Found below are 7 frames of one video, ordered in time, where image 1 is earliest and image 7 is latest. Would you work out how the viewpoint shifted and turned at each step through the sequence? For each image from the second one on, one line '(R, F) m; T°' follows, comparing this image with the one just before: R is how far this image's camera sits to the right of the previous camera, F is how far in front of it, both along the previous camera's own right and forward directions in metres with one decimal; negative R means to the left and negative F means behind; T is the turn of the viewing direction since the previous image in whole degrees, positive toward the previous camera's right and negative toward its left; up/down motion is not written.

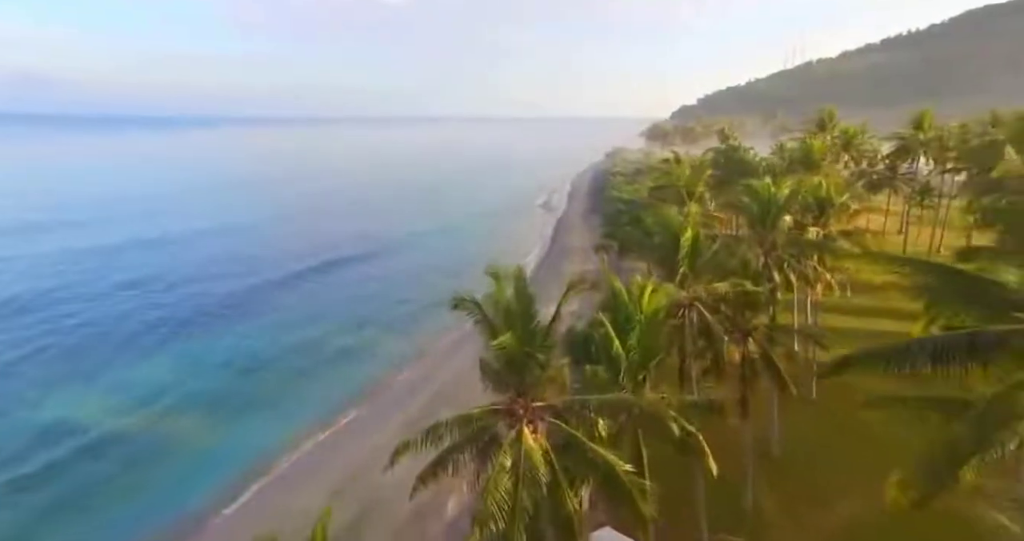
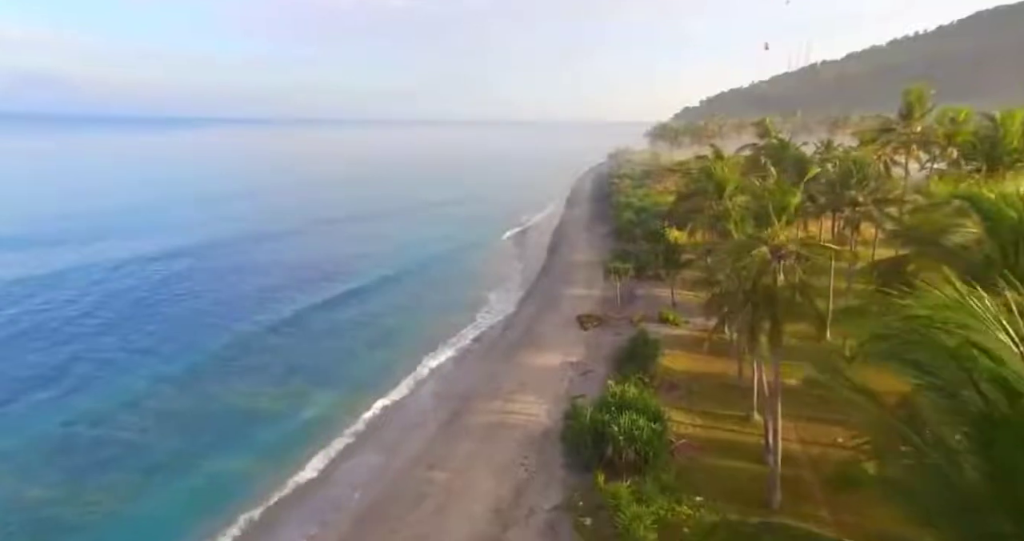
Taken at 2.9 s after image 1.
(+0.9, +10.9) m; 0°
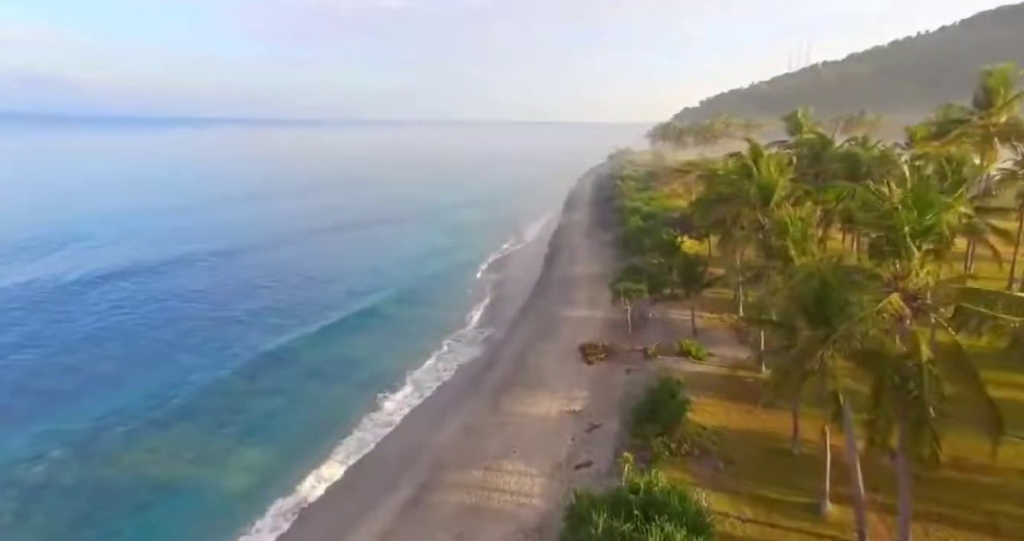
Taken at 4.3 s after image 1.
(+0.5, +6.2) m; 0°
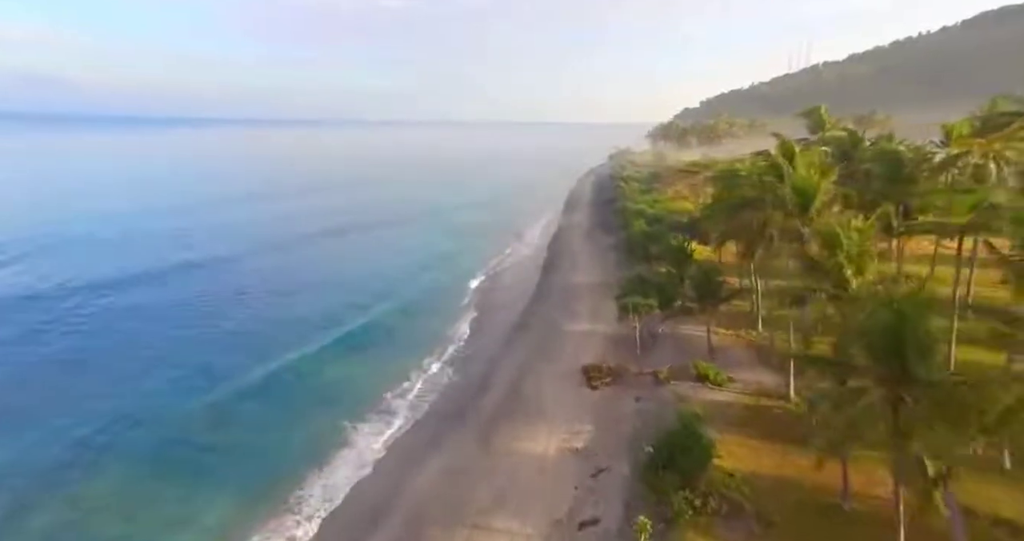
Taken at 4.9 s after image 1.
(+0.3, +3.4) m; 0°
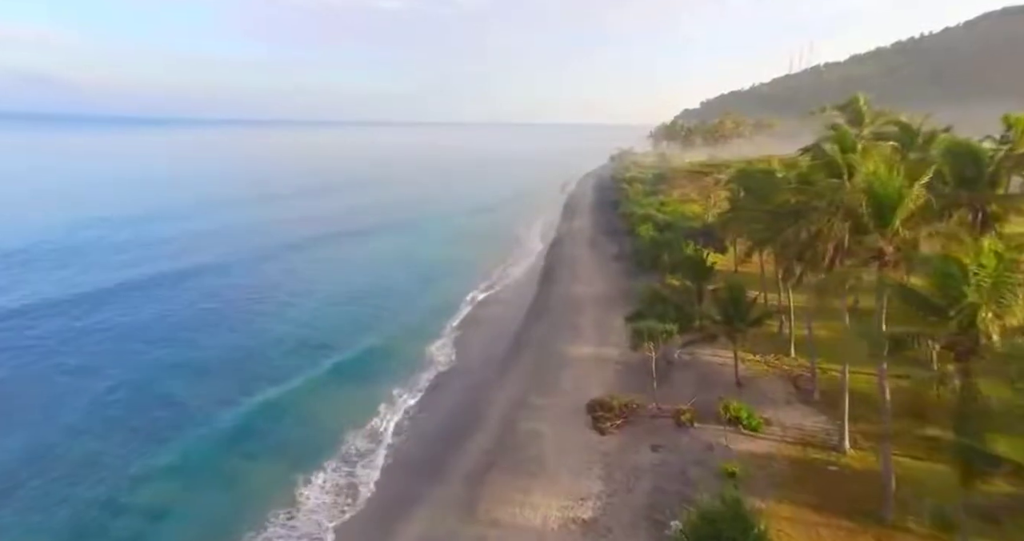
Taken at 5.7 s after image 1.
(+0.3, +4.4) m; 0°
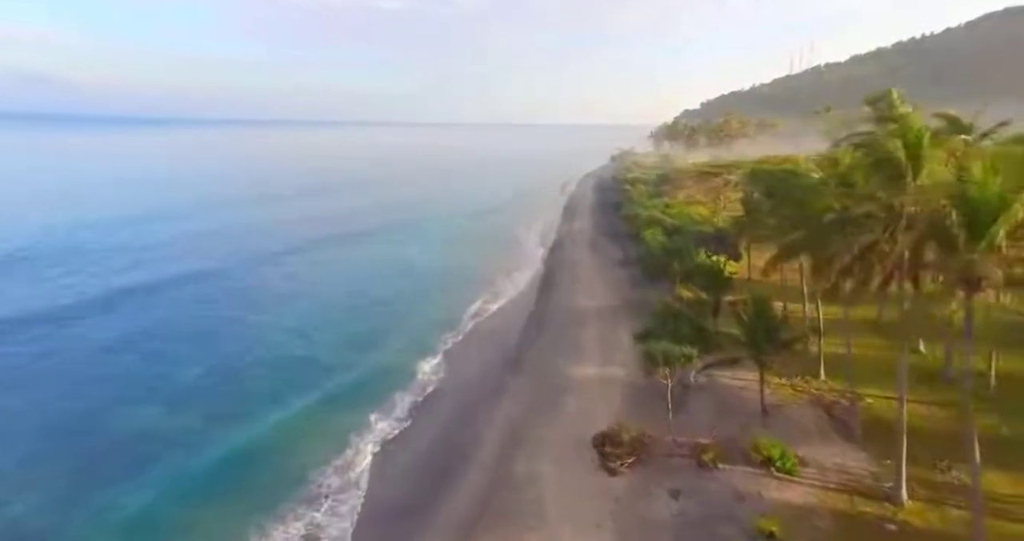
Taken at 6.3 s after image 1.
(+0.2, +3.0) m; 0°
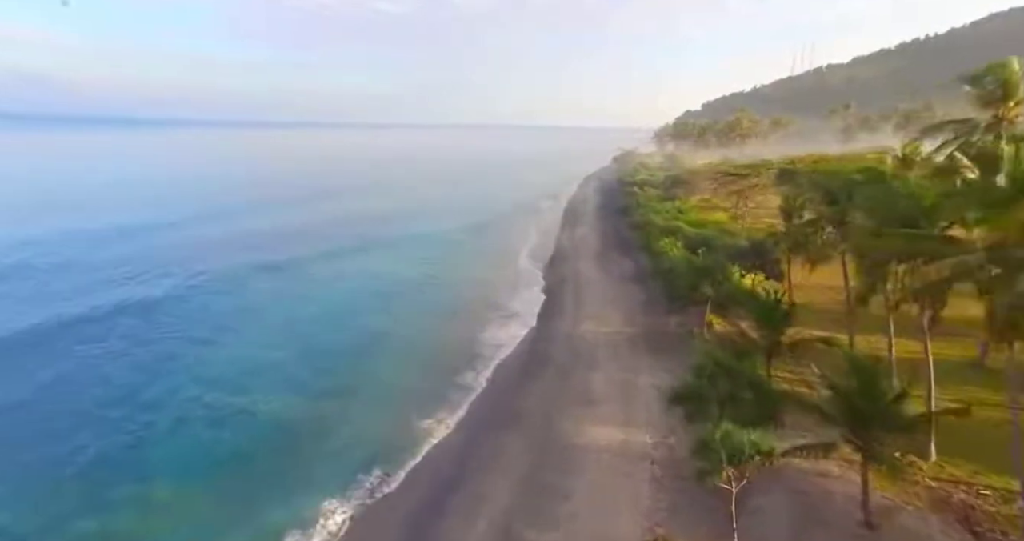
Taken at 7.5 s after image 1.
(+0.4, +7.0) m; 0°
